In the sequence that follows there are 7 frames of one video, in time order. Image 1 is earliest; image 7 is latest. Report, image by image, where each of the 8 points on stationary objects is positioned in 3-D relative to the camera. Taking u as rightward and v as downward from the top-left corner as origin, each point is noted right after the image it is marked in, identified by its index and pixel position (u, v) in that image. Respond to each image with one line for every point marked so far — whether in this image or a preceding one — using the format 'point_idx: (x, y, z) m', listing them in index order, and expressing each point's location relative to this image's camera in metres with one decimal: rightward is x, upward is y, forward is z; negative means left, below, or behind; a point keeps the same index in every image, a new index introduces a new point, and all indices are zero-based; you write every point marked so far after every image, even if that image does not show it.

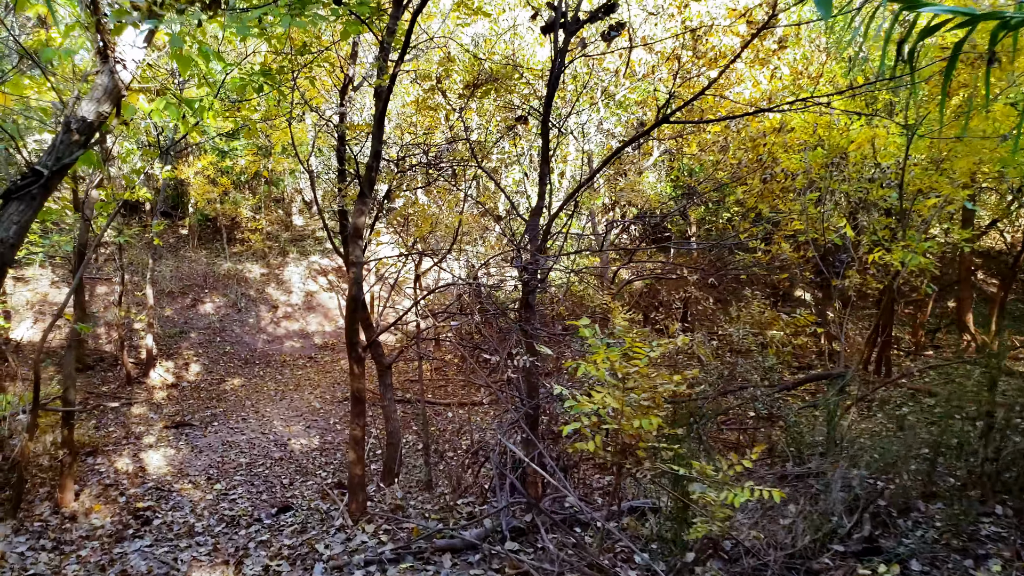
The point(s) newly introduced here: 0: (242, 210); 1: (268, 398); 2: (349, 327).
0: (-6.0, +1.7, +18.6) m
1: (-3.7, -1.6, +12.7) m
2: (-1.1, -0.3, +5.9) m
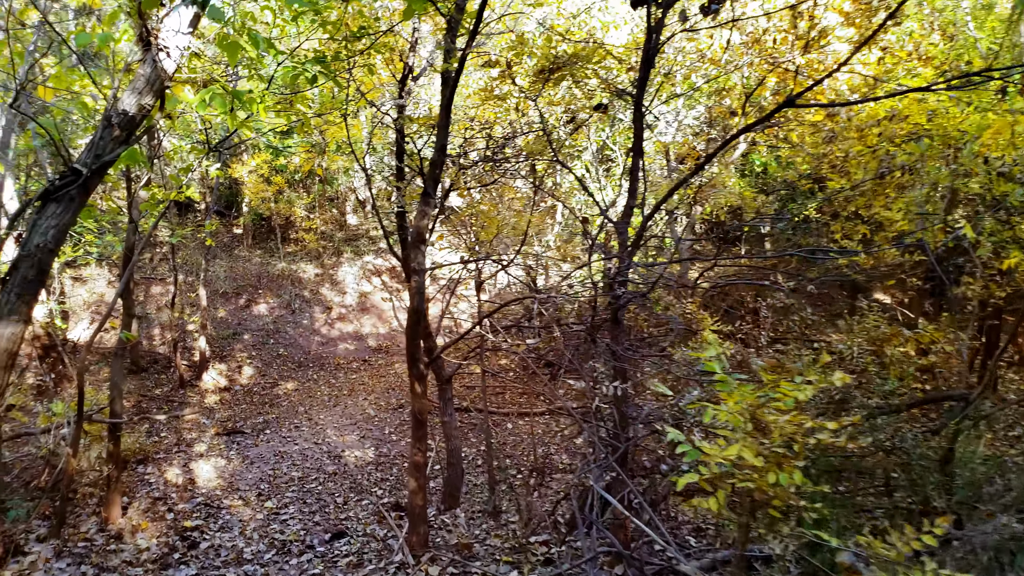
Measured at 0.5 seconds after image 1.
0: (-4.7, +1.7, +18.3) m
1: (-2.8, -1.7, +12.3) m
2: (-0.6, -0.3, +5.3) m
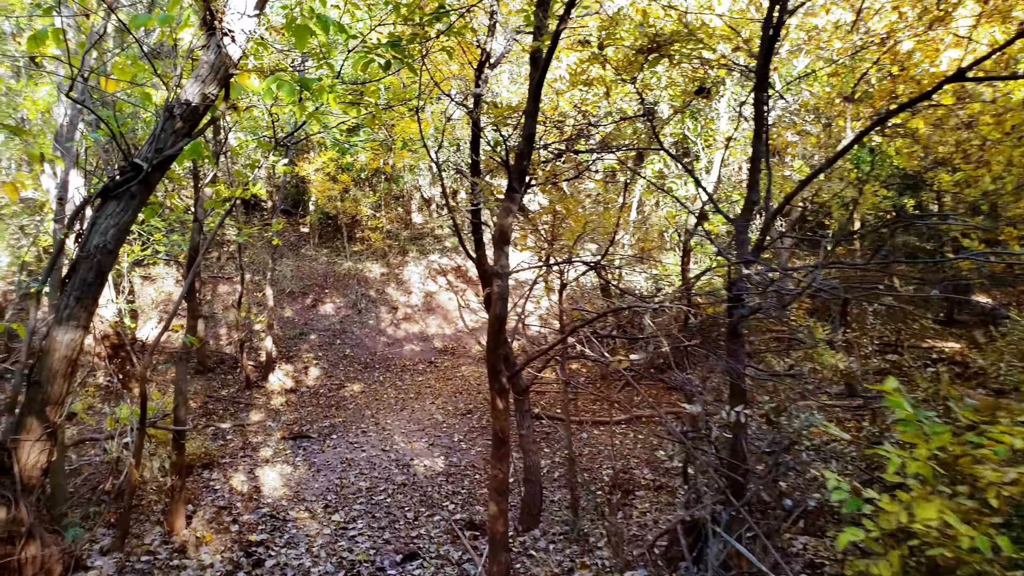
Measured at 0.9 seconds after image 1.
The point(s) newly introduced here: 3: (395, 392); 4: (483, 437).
0: (-3.2, +1.7, +18.1) m
1: (-1.7, -1.7, +11.9) m
2: (-0.1, -0.4, +4.8) m
3: (-1.8, -1.6, +12.9) m
4: (-0.4, -1.9, +10.3) m
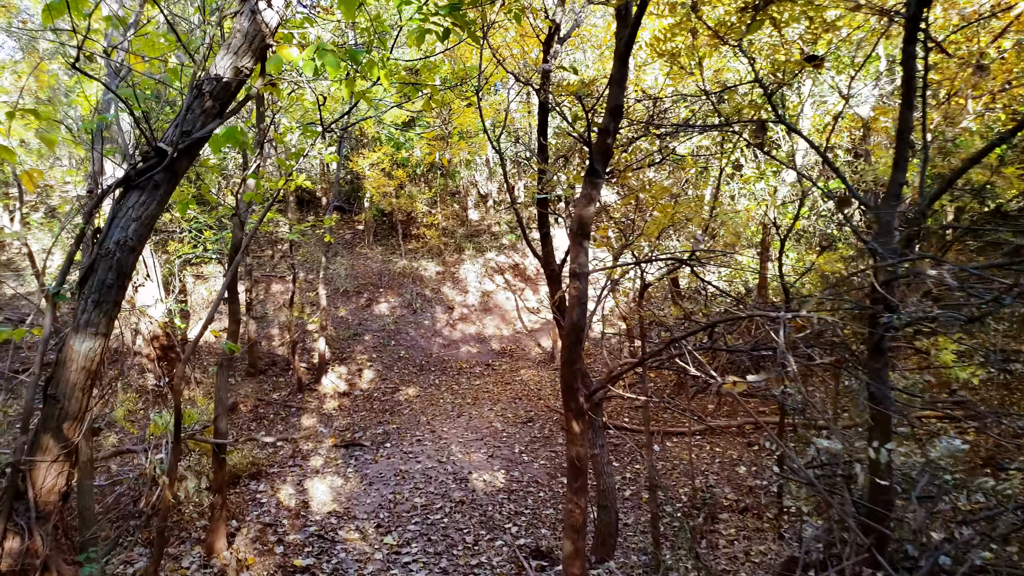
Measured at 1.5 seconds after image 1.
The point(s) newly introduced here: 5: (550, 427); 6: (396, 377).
0: (-2.0, +1.7, +17.5) m
1: (-0.9, -1.7, +11.3) m
2: (+0.3, -0.4, +4.1) m
3: (-0.9, -1.6, +12.2) m
4: (+0.4, -1.9, +9.6) m
5: (+0.5, -1.7, +10.5) m
6: (-1.8, -1.4, +13.3) m
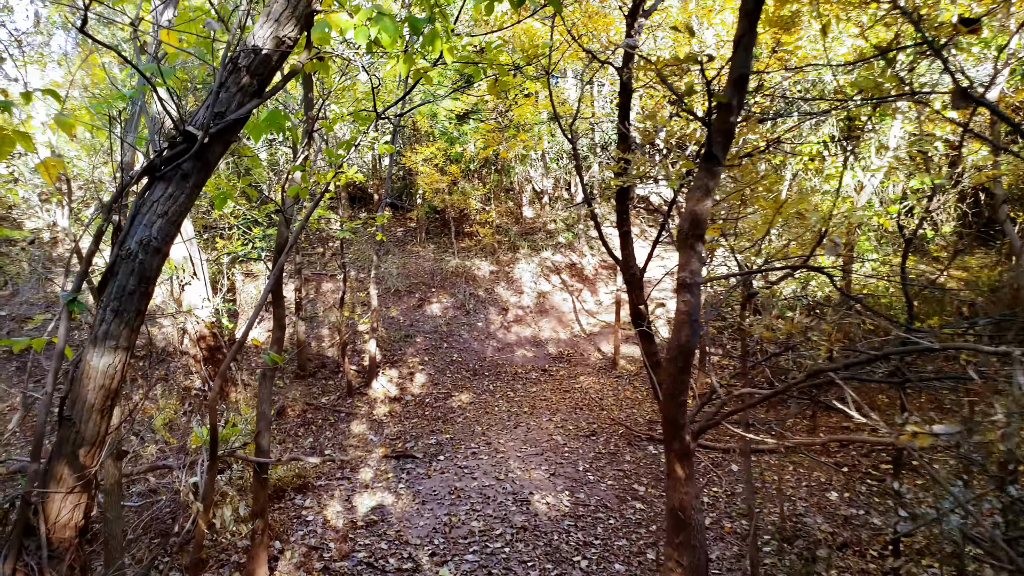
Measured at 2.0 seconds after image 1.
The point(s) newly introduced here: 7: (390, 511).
0: (-0.8, +1.7, +16.9) m
1: (-0.1, -1.7, +10.6) m
2: (+0.6, -0.4, +3.4) m
3: (-0.1, -1.6, +11.6) m
4: (+1.0, -1.9, +8.8) m
5: (+1.2, -1.8, +9.7) m
6: (-1.0, -1.4, +12.7) m
7: (-1.1, -2.0, +7.7) m
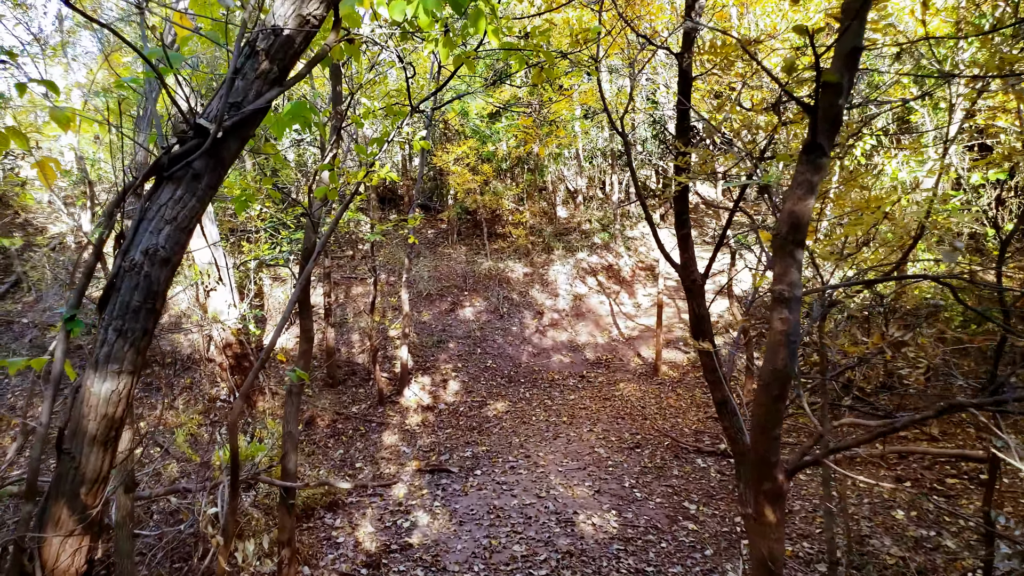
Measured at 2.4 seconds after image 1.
0: (-0.2, +1.7, +16.4) m
1: (+0.3, -1.8, +10.1) m
2: (+0.8, -0.5, +2.8) m
3: (+0.4, -1.7, +11.1) m
4: (+1.4, -1.9, +8.3) m
5: (+1.6, -1.8, +9.2) m
6: (-0.4, -1.5, +12.2) m
7: (-0.7, -2.1, +7.2) m
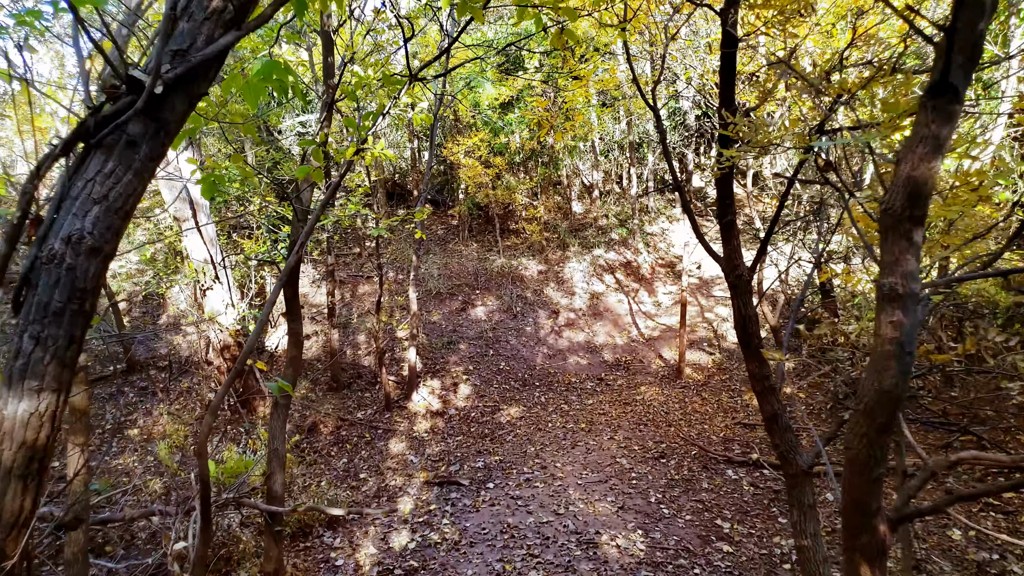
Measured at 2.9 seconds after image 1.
0: (+0.1, +1.7, +15.7) m
1: (+0.5, -1.7, +9.4) m
2: (+0.9, -0.5, +2.2) m
3: (+0.6, -1.6, +10.4) m
4: (+1.6, -1.9, +7.6) m
5: (+1.8, -1.8, +8.5) m
6: (-0.2, -1.4, +11.5) m
7: (-0.6, -2.1, +6.5) m
